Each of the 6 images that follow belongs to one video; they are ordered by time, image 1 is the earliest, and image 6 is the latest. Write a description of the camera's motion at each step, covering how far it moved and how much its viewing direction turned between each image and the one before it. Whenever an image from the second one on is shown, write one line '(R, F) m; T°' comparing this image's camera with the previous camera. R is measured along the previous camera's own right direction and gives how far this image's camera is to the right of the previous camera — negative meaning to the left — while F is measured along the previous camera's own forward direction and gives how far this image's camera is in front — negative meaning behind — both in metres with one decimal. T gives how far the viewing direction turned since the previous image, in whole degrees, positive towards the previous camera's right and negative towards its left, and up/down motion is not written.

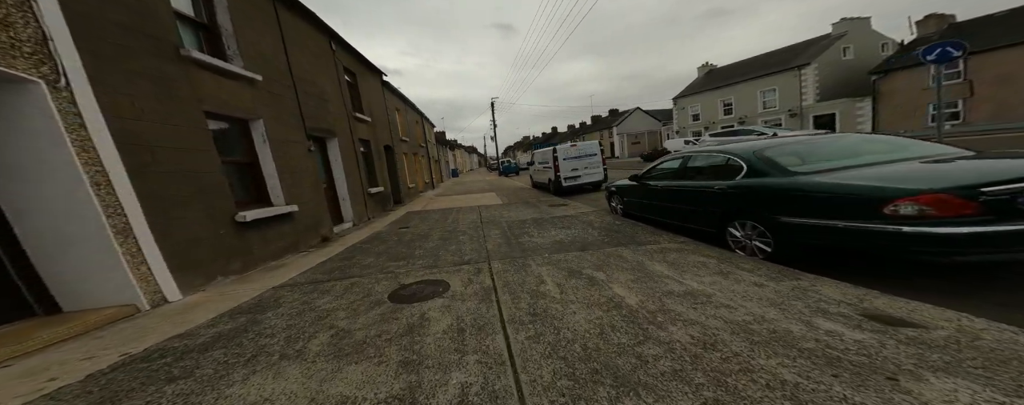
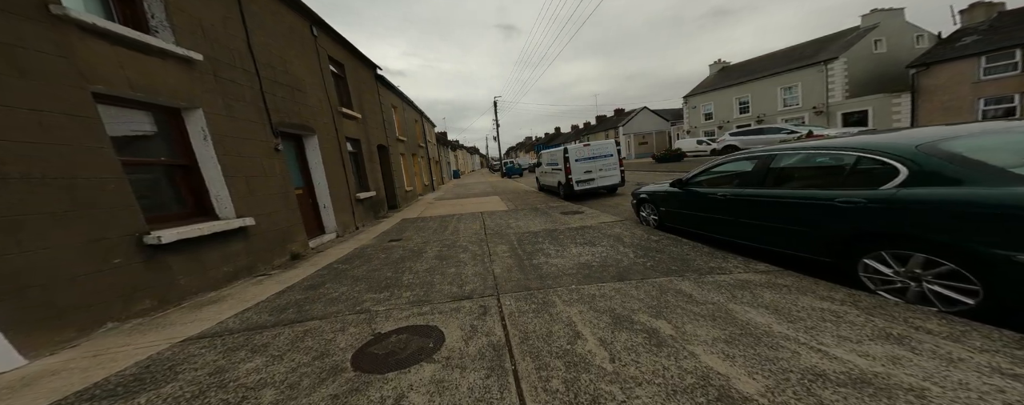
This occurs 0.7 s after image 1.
(-0.2, +1.2) m; 0°
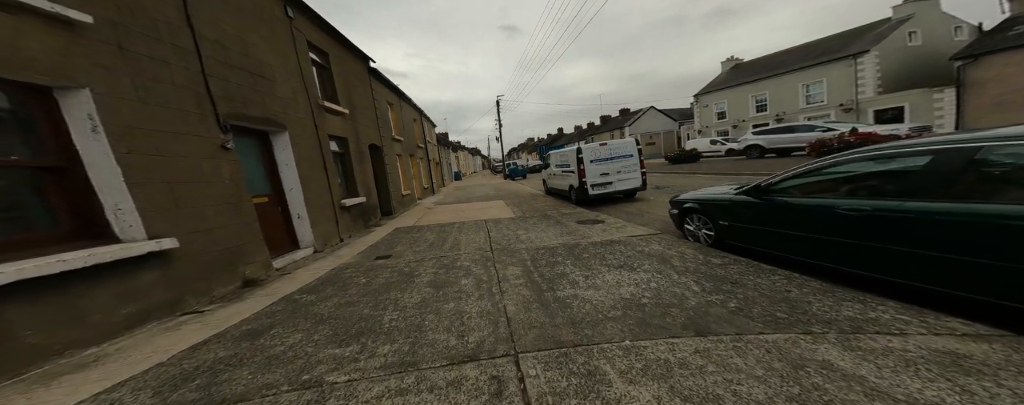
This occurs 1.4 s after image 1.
(-0.2, +1.2) m; 0°
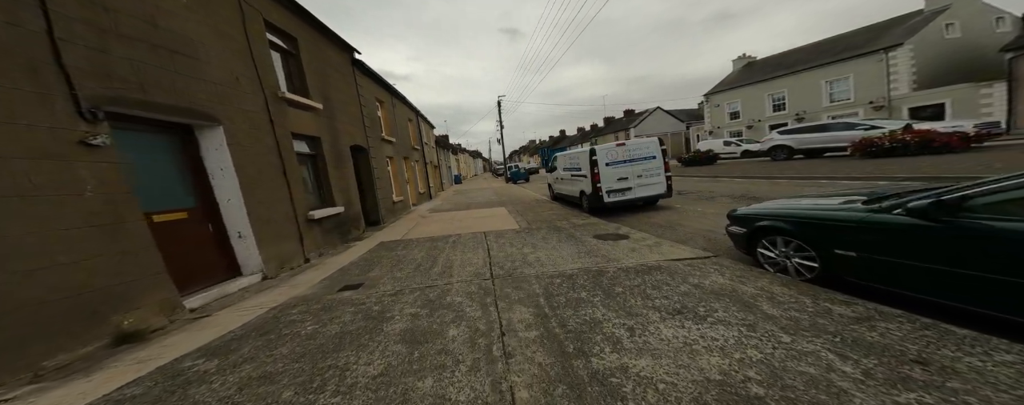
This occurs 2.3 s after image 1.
(-0.1, +1.3) m; 0°
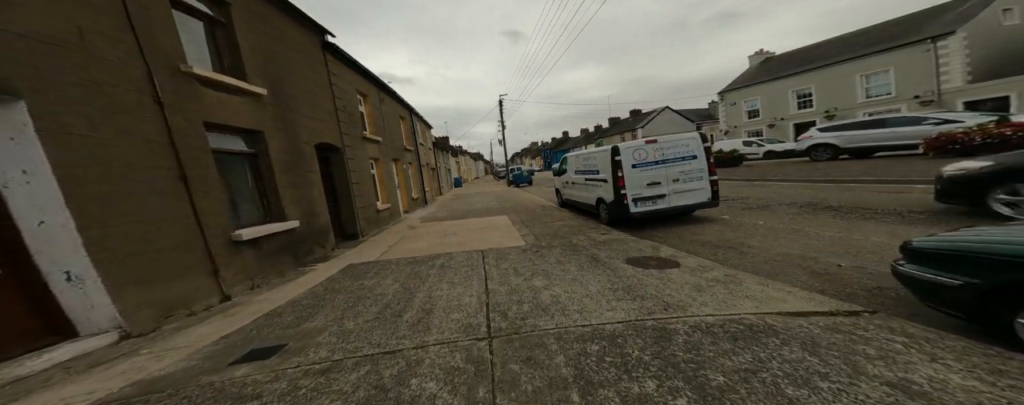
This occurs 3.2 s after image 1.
(-0.1, +1.7) m; 0°
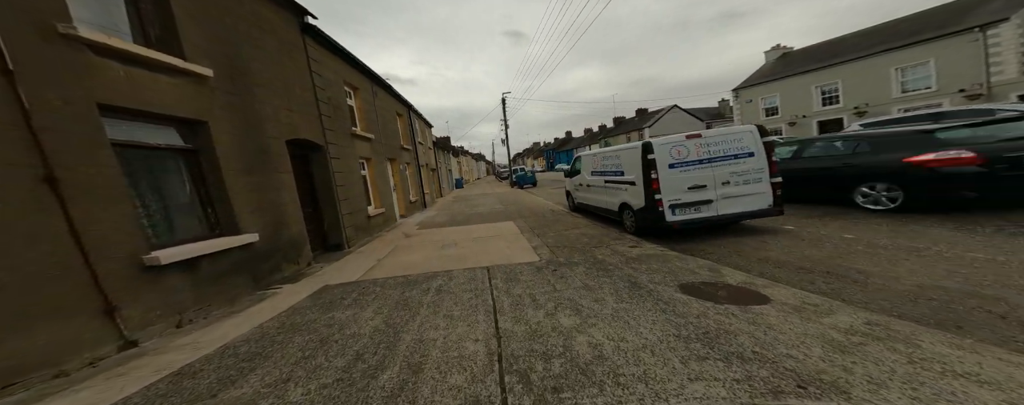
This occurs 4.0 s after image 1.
(-0.2, +1.2) m; 0°
